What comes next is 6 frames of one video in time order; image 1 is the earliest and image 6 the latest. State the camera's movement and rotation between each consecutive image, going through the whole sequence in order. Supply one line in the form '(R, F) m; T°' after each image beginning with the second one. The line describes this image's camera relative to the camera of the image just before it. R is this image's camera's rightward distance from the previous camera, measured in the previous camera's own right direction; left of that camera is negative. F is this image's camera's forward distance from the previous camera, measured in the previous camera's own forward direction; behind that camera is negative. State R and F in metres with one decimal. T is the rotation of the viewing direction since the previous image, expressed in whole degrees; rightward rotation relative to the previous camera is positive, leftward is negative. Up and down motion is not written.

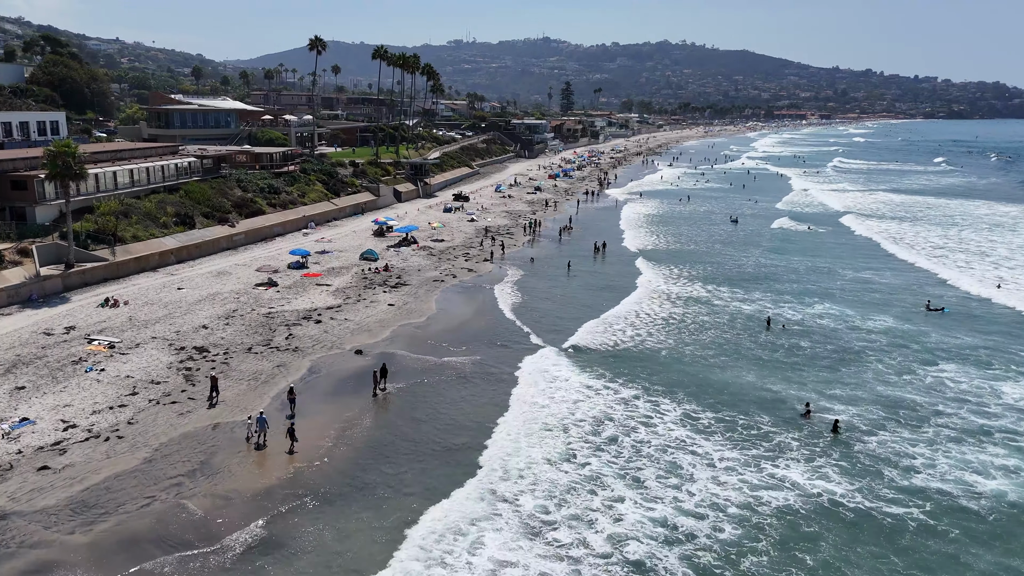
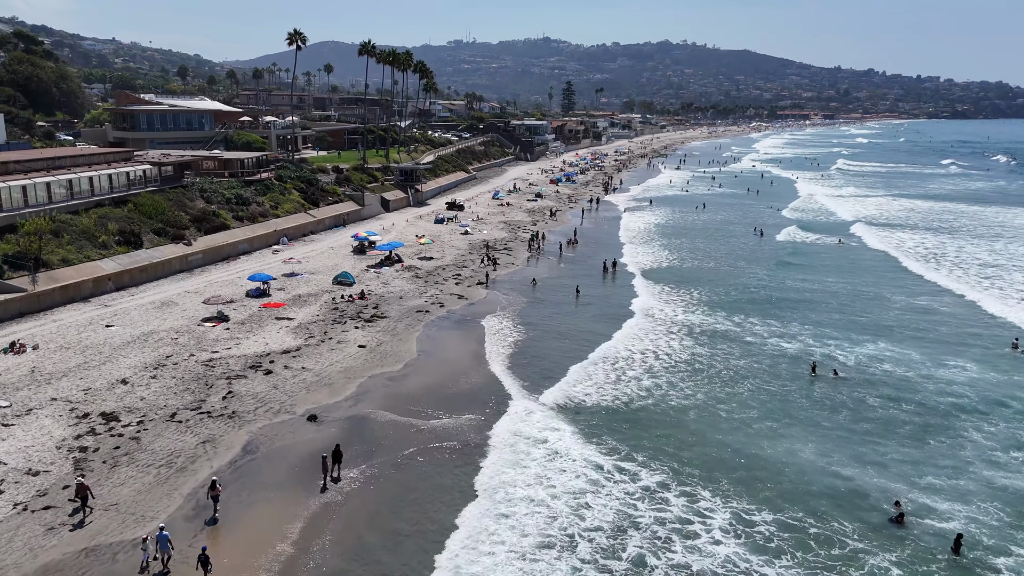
(+0.3, +6.3) m; 0°
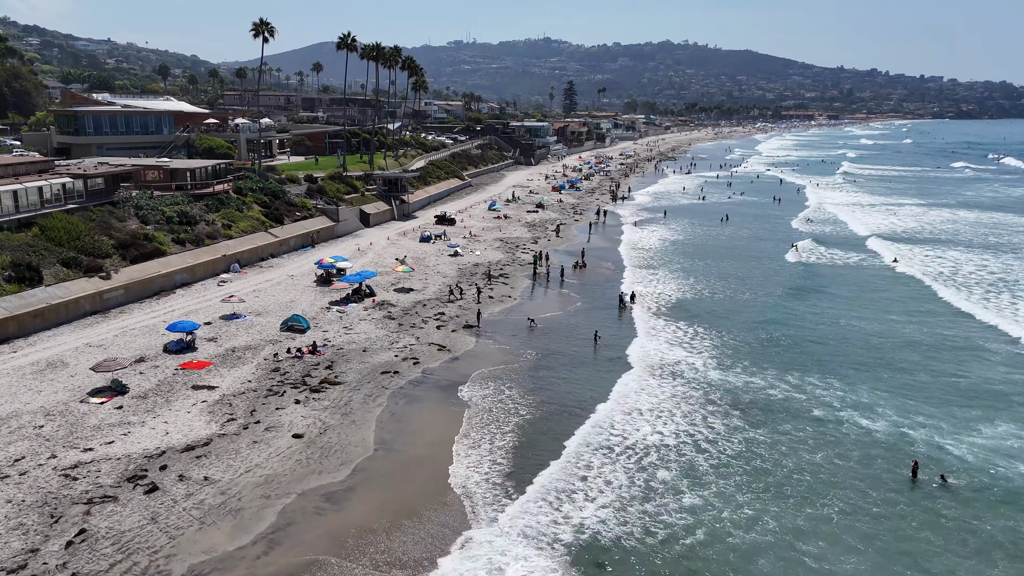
(+0.4, +8.2) m; 0°
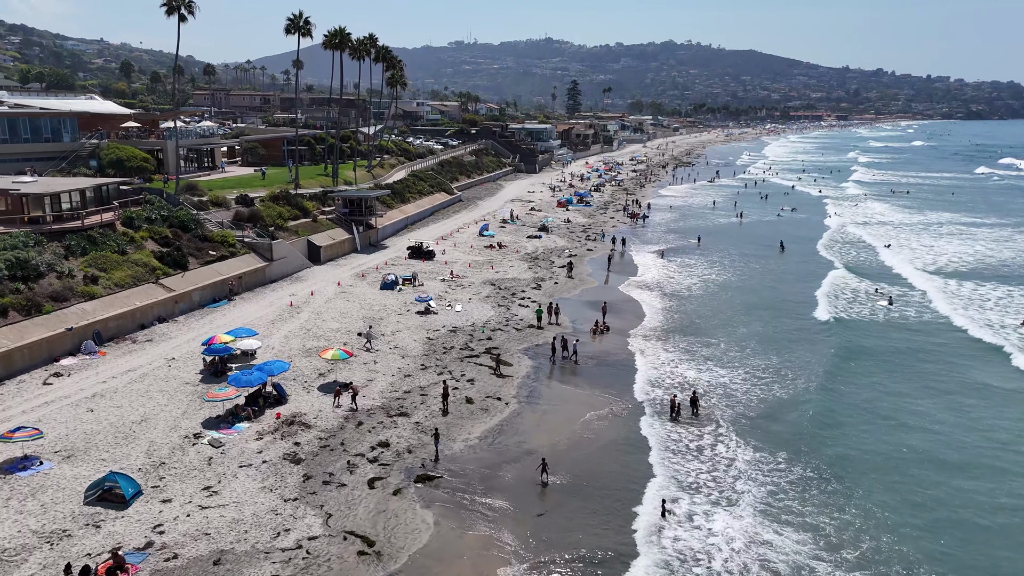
(+0.6, +13.9) m; 0°
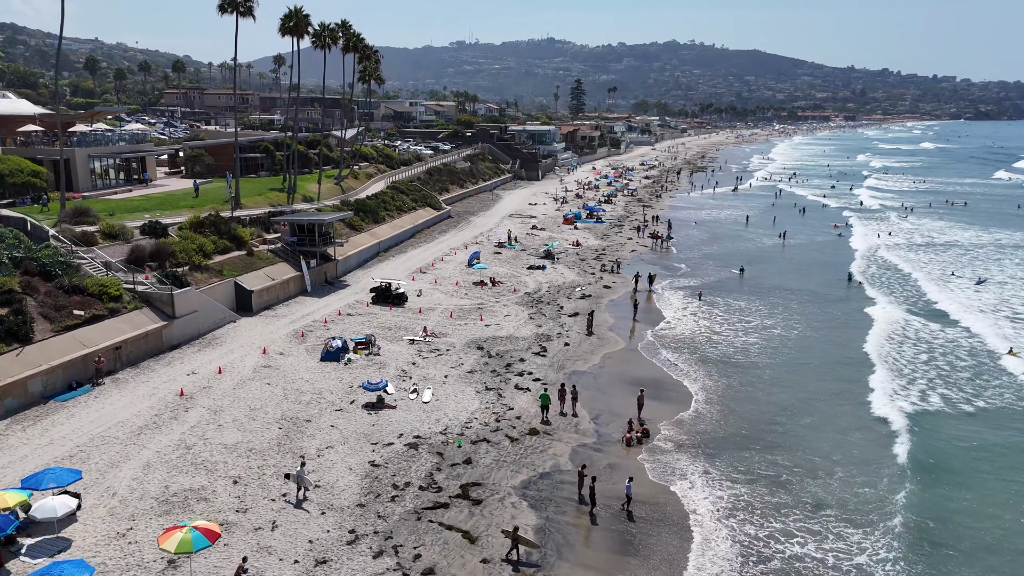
(+0.5, +11.1) m; 0°
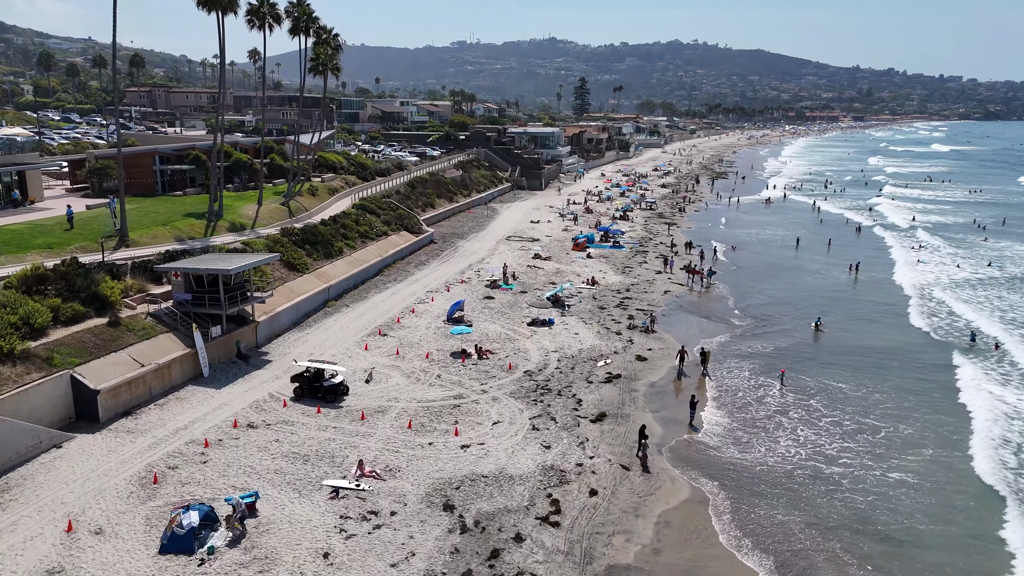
(+0.4, +12.0) m; 0°
